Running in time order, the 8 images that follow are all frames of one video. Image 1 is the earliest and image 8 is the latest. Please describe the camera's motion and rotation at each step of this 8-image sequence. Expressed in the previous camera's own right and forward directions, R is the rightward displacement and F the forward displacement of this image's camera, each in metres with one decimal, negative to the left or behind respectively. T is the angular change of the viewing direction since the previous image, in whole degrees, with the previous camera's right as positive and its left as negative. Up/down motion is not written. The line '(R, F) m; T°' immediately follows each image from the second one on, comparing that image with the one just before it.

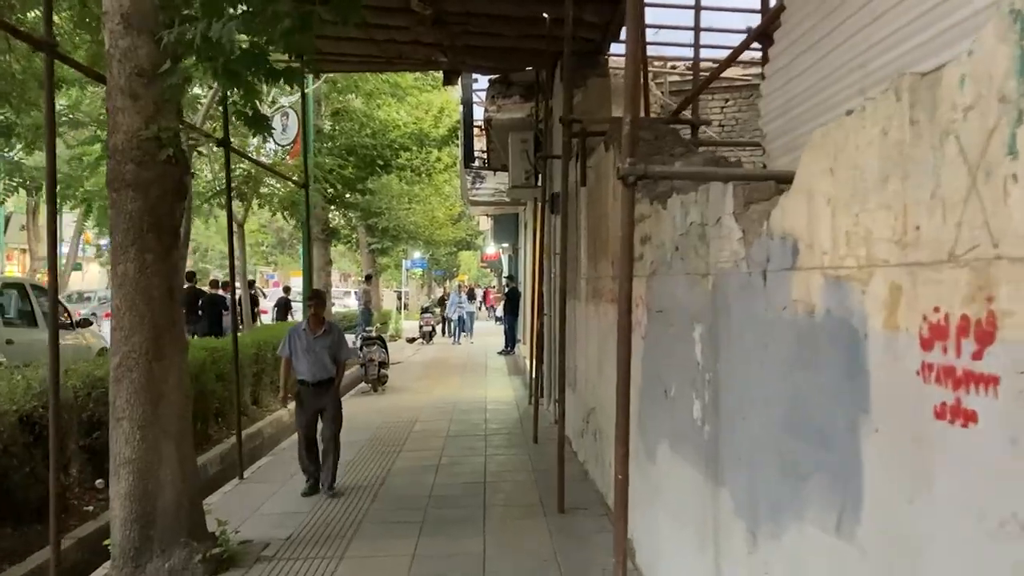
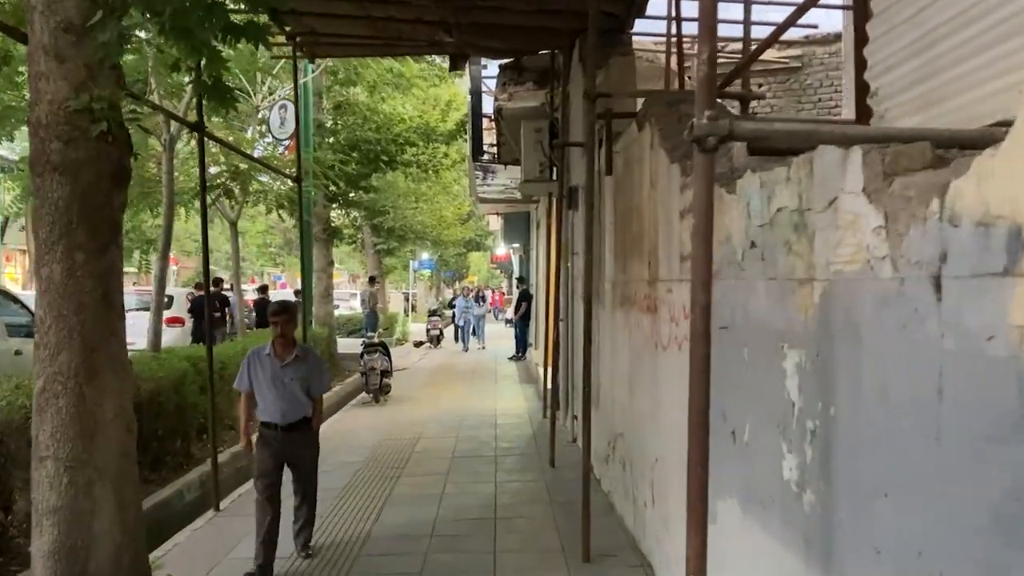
(0.0, +0.9) m; -1°
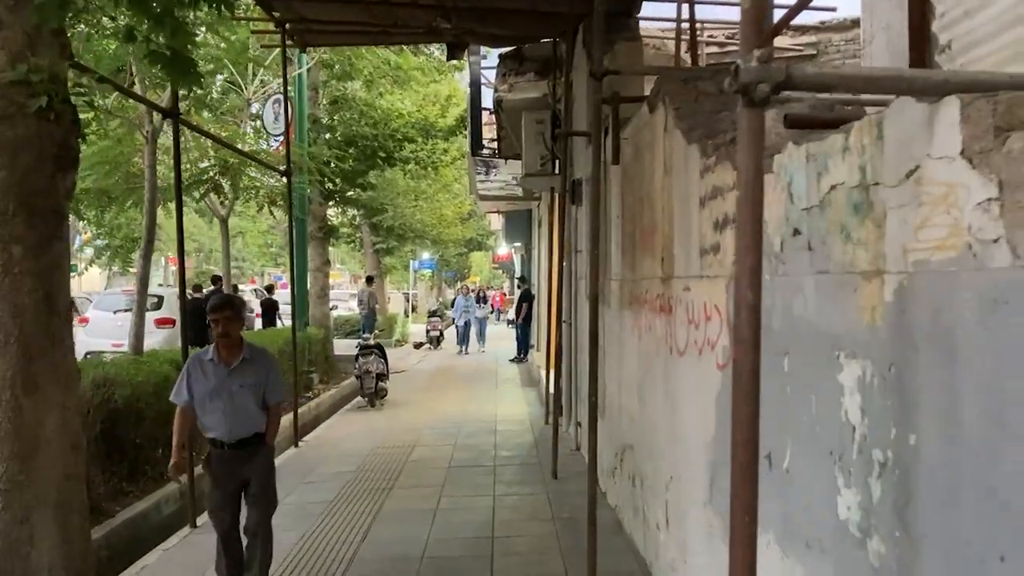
(0.0, +0.5) m; 0°
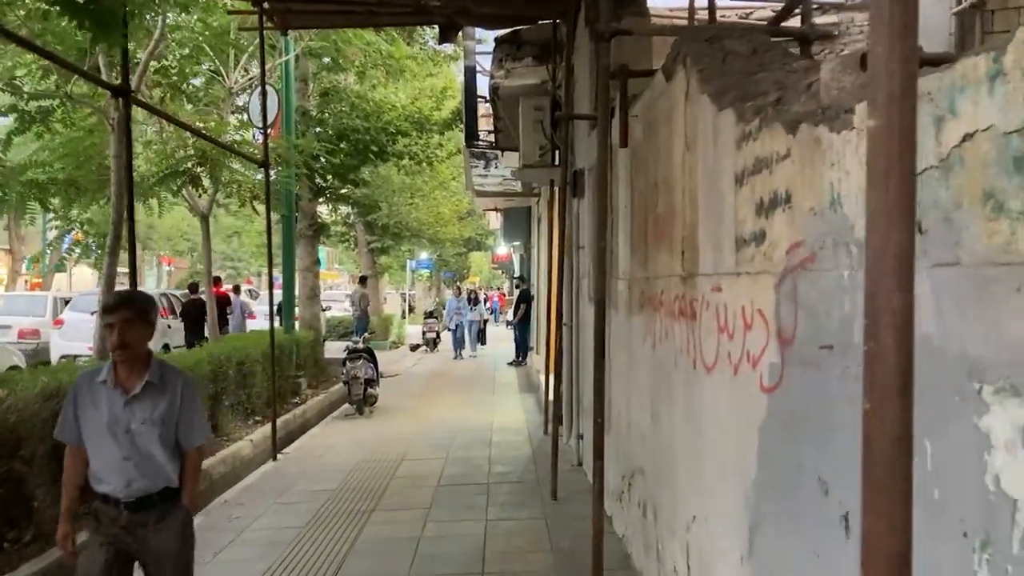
(0.0, +0.7) m; 0°
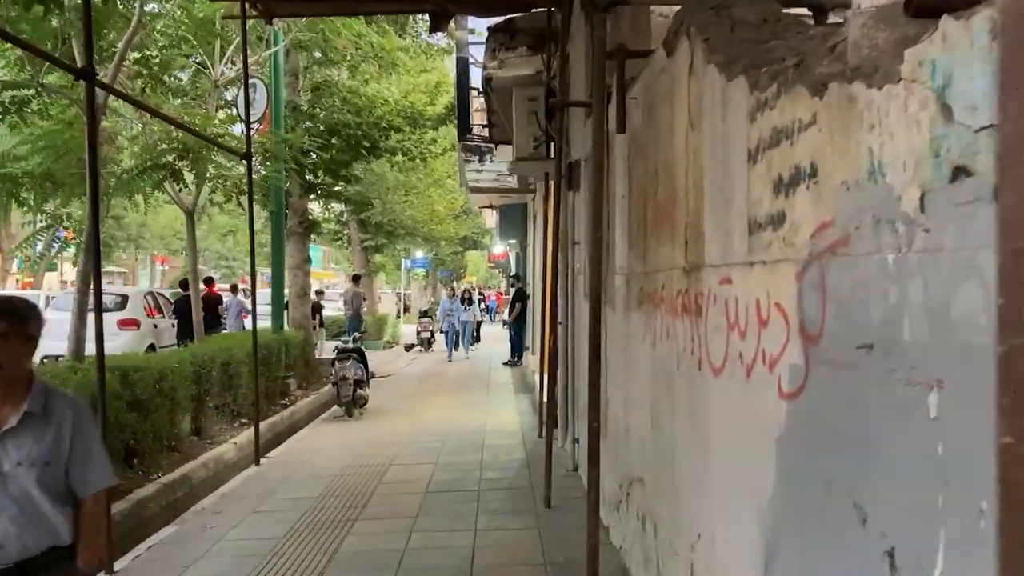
(0.0, +0.3) m; 0°
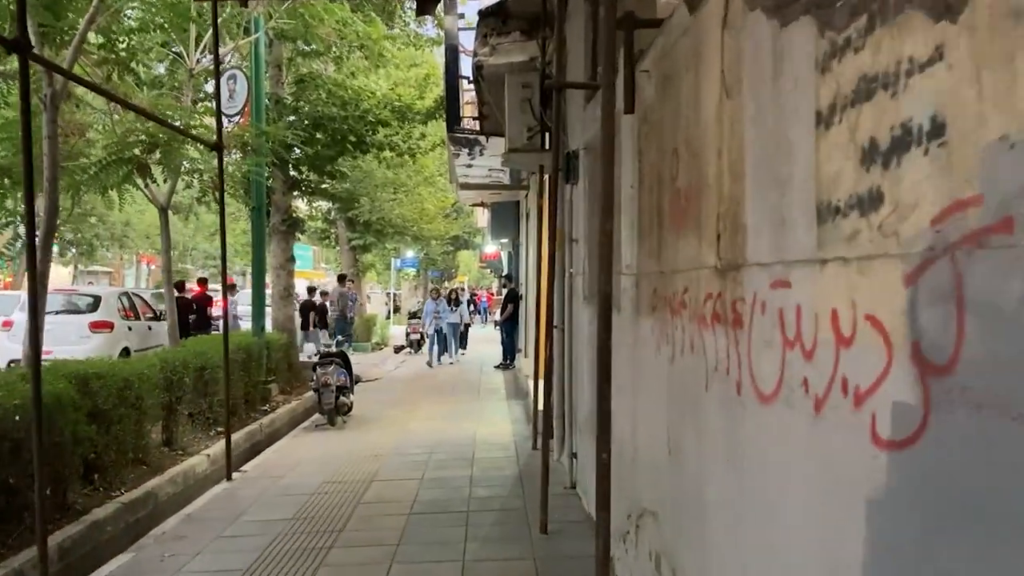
(0.0, +0.6) m; 0°
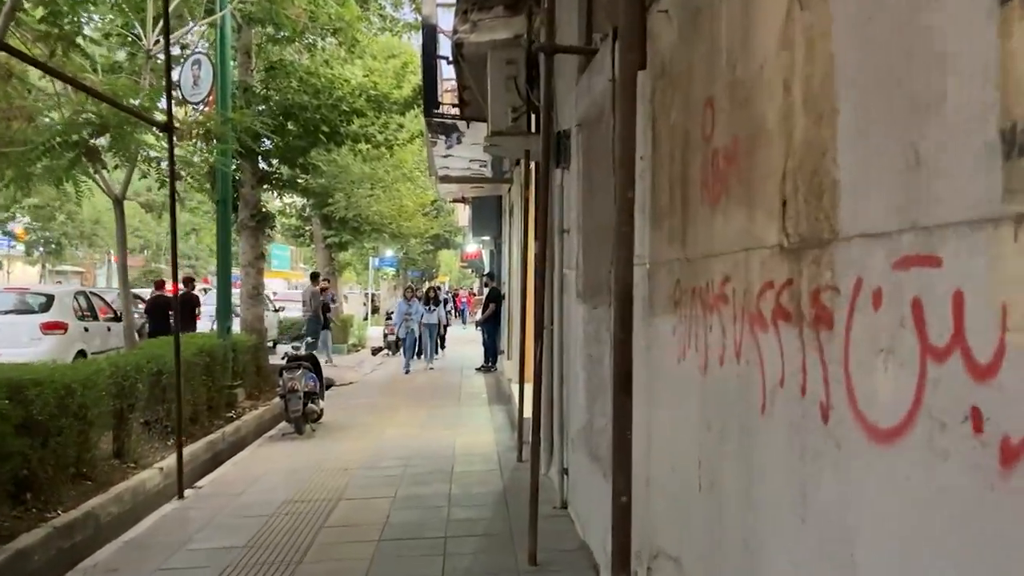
(0.0, +0.7) m; +1°
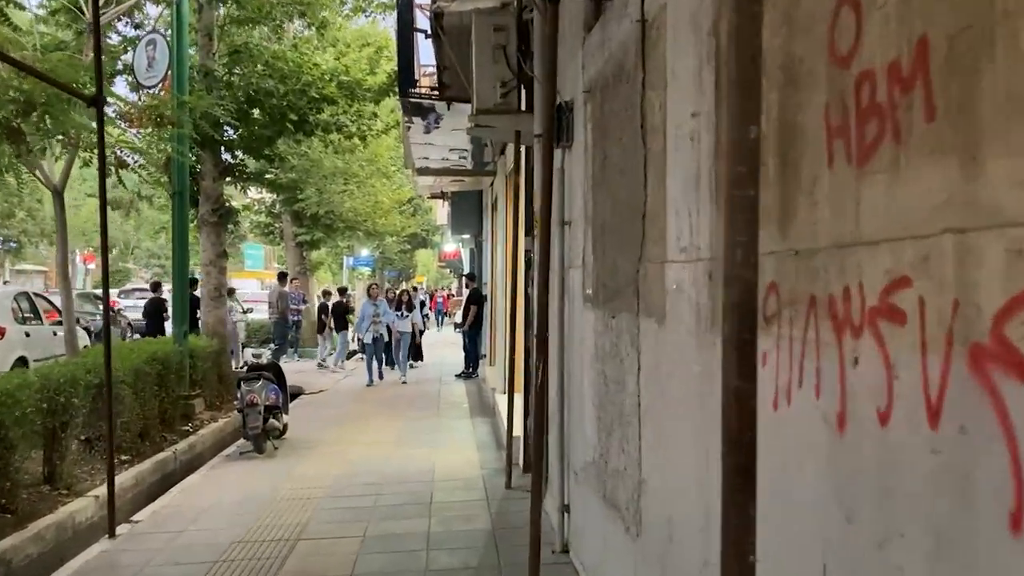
(-0.1, +0.9) m; +1°
